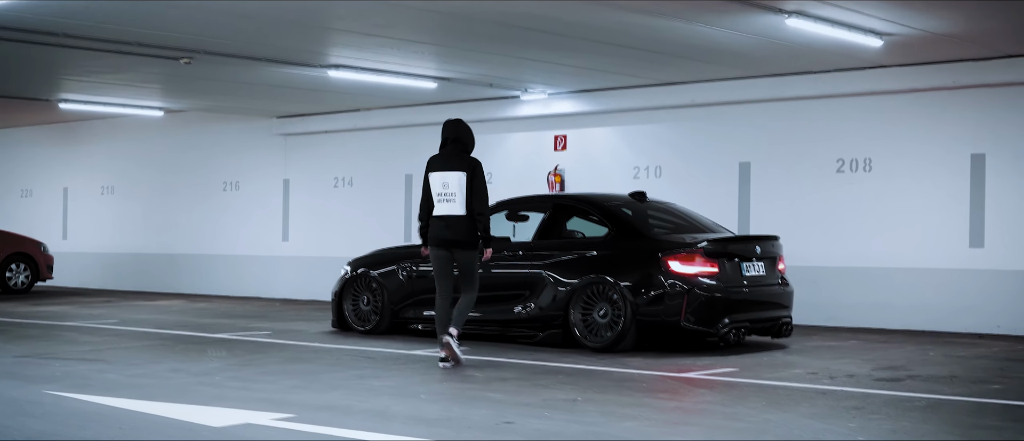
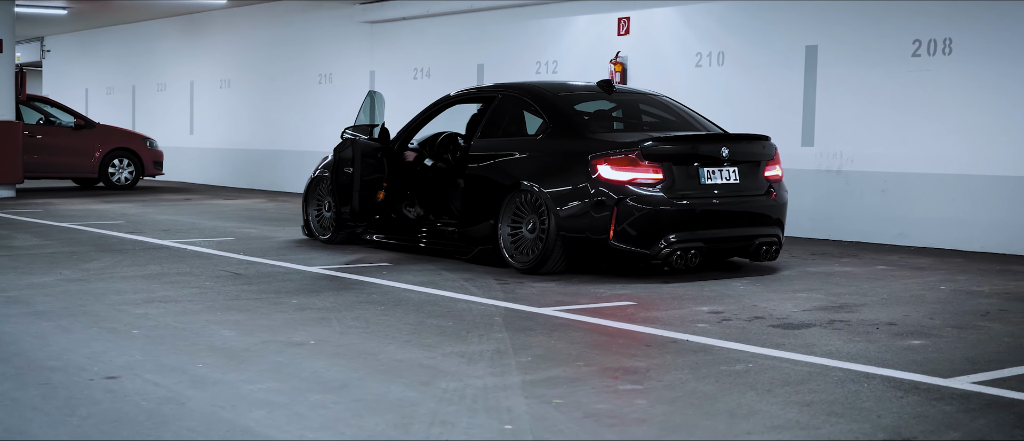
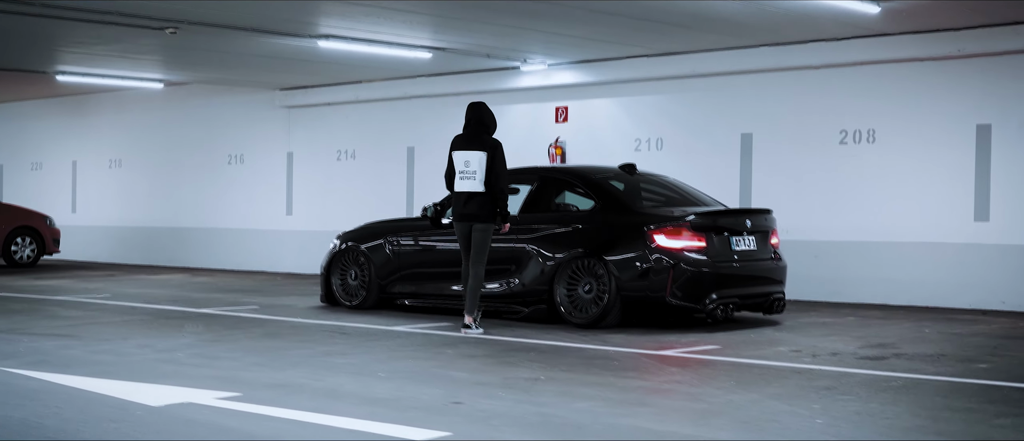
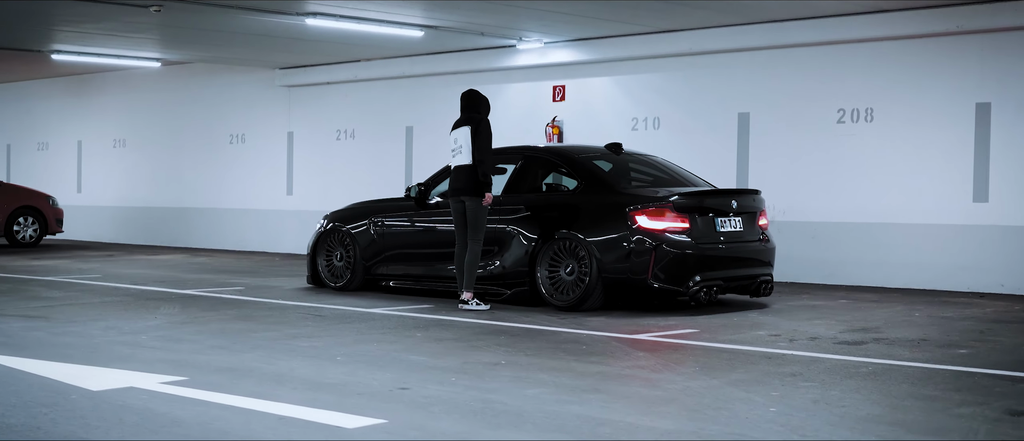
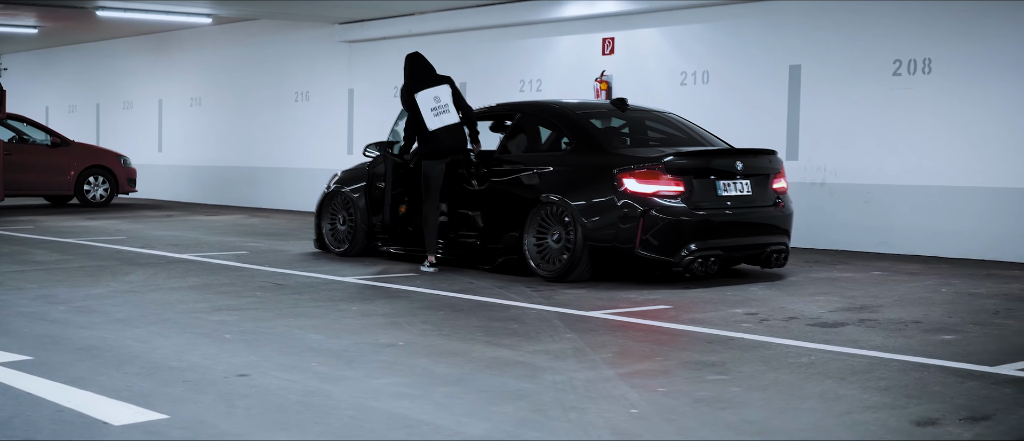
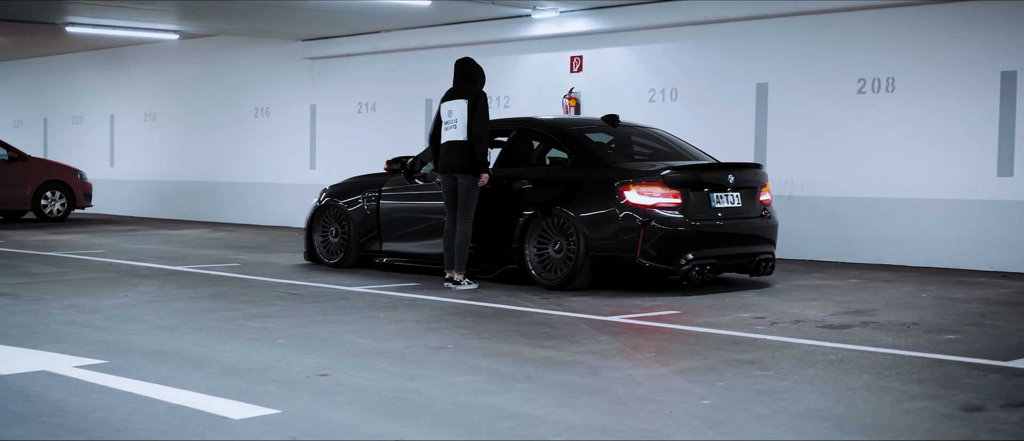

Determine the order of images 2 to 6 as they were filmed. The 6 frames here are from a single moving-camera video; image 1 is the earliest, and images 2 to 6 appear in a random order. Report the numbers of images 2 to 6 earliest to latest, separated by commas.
3, 4, 6, 5, 2
